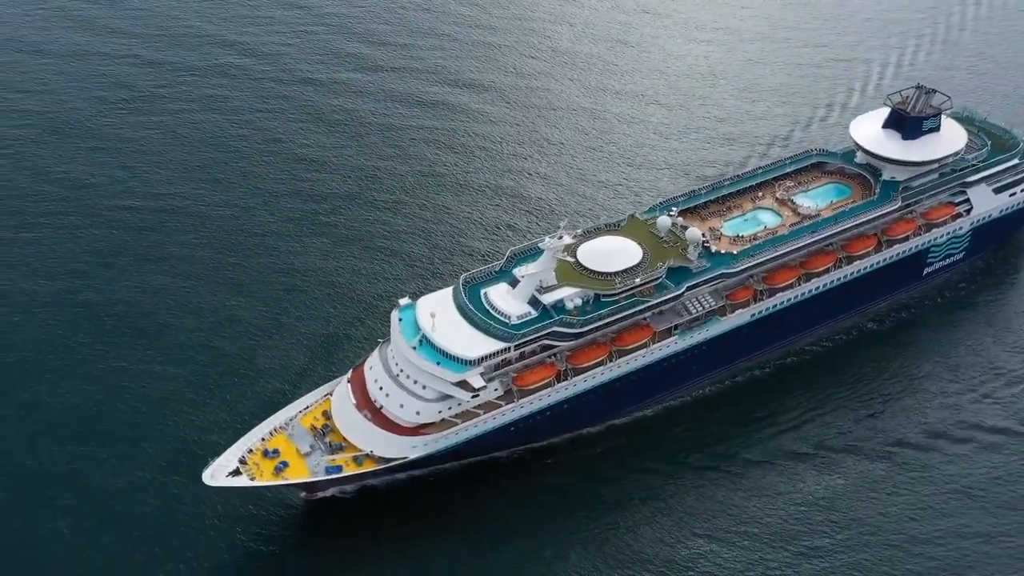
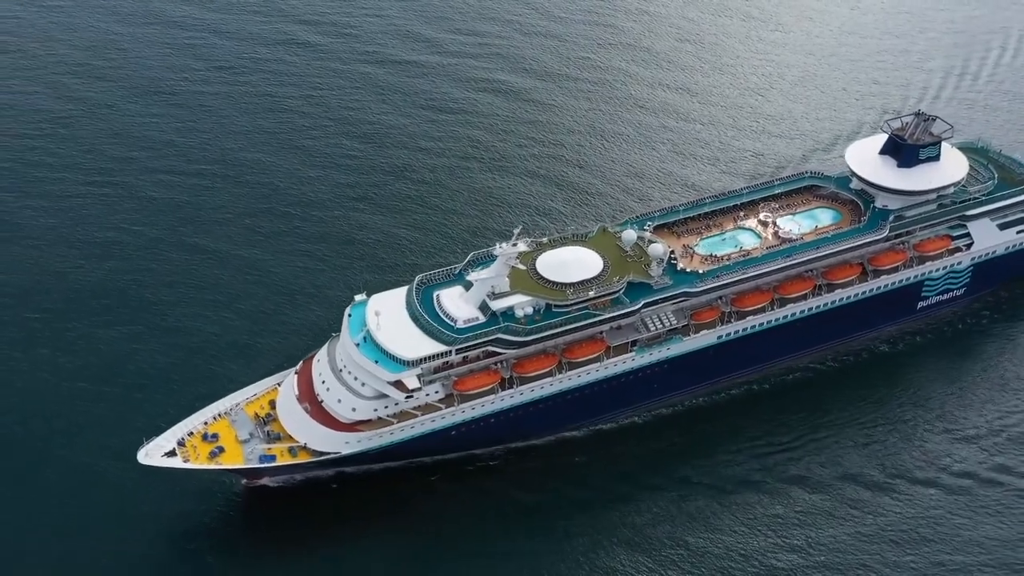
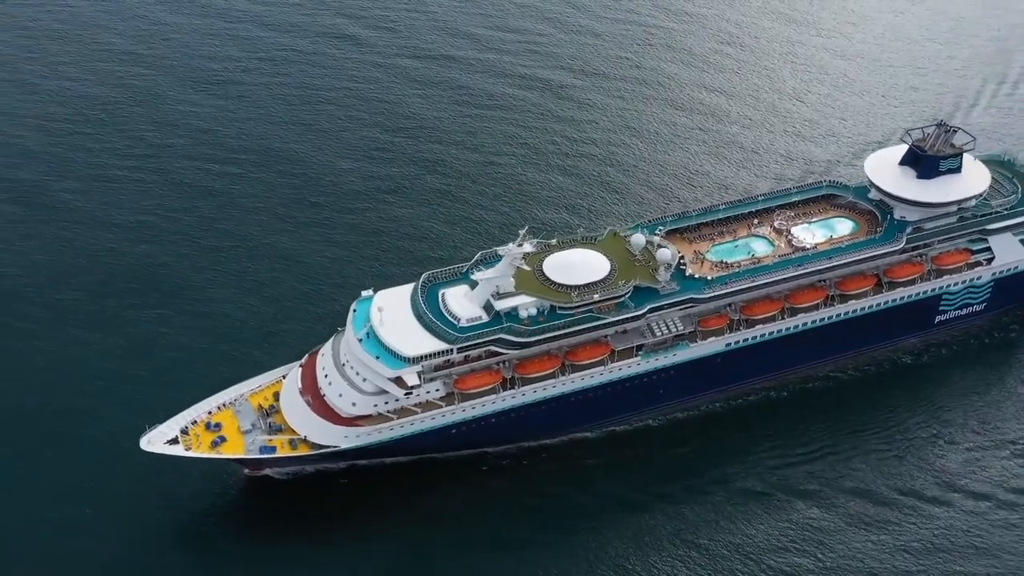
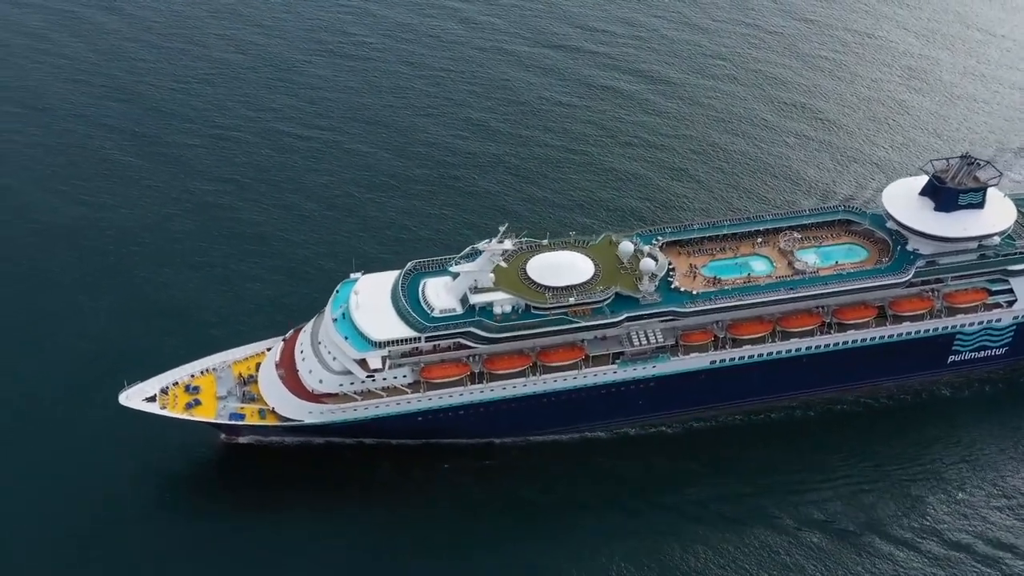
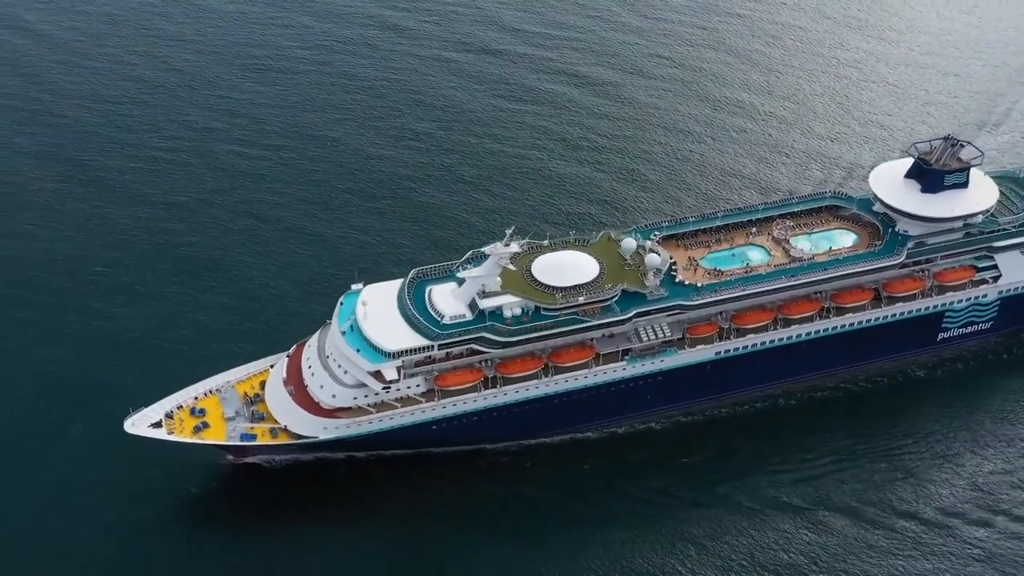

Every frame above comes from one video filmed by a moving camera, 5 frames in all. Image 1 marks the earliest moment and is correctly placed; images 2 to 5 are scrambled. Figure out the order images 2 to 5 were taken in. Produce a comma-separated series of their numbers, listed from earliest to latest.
2, 3, 5, 4
